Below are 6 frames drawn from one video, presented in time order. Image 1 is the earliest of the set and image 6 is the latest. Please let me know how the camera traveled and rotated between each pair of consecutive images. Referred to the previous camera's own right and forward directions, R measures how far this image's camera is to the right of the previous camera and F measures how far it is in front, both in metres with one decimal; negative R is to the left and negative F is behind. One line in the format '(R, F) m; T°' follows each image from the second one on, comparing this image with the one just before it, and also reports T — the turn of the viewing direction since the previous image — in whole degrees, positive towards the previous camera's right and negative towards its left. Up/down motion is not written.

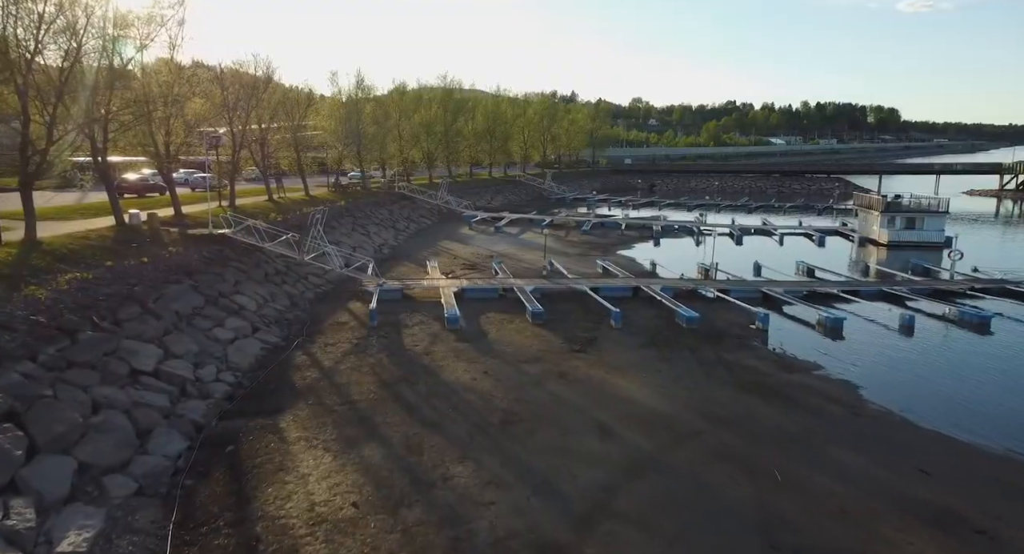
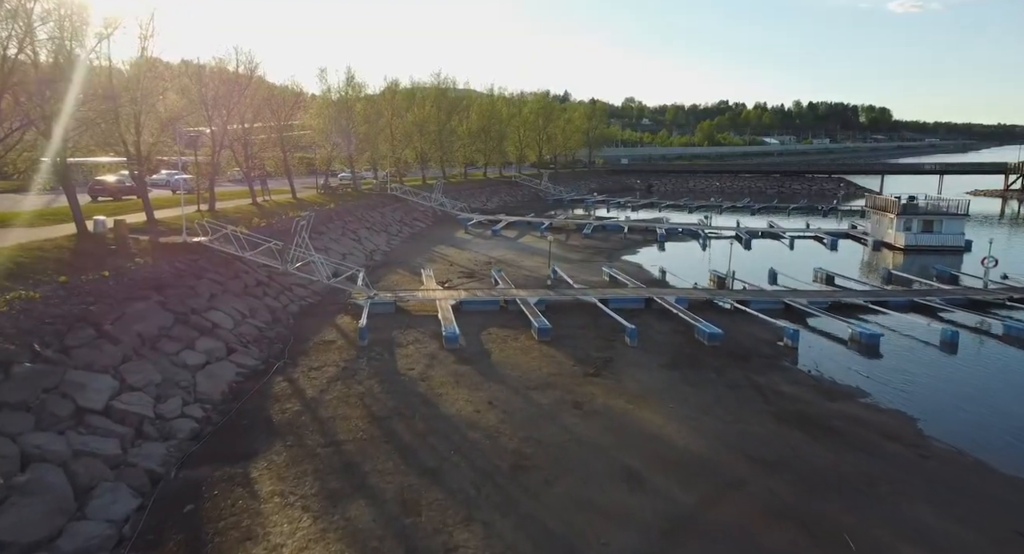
(-0.4, +2.1) m; +1°
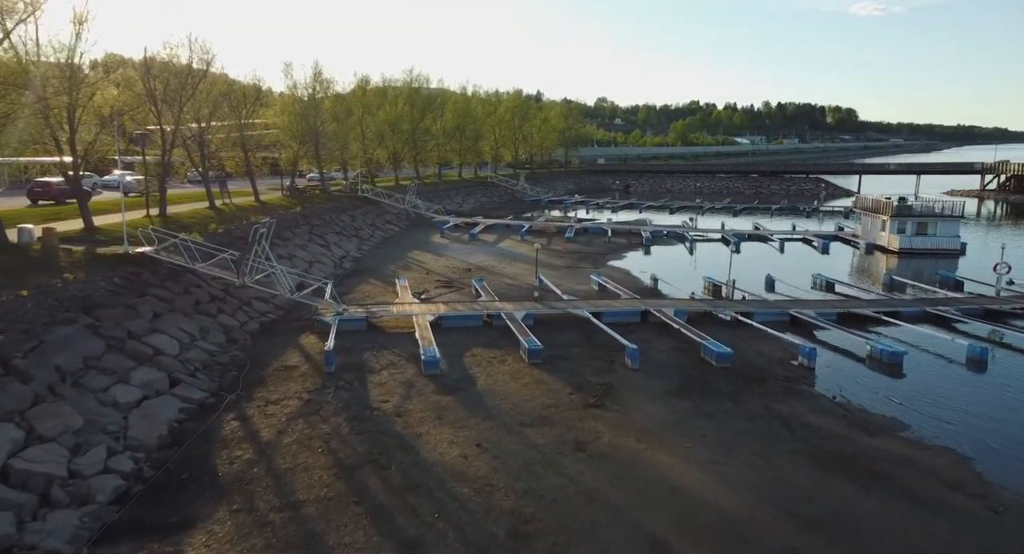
(-0.4, +2.2) m; +2°
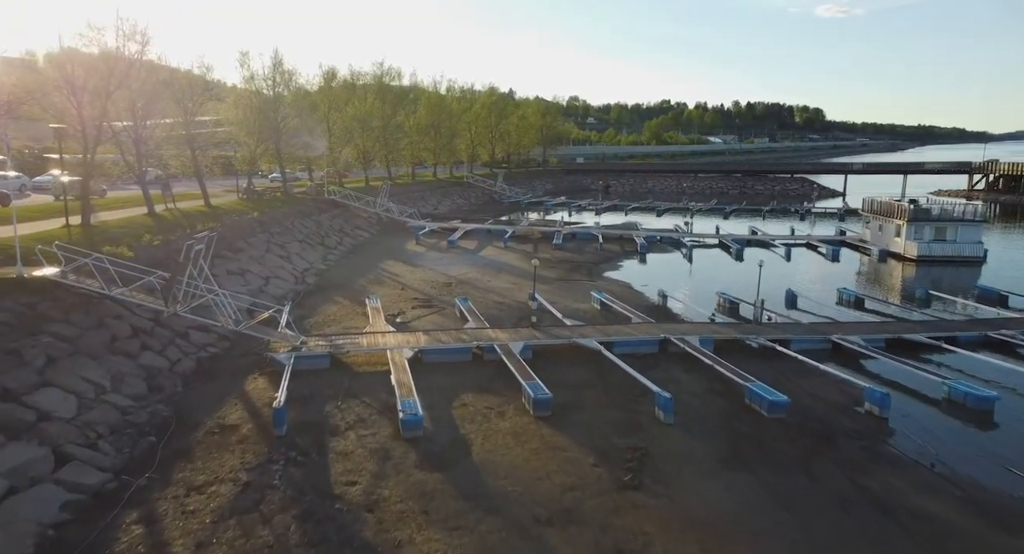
(-0.6, +3.8) m; +2°
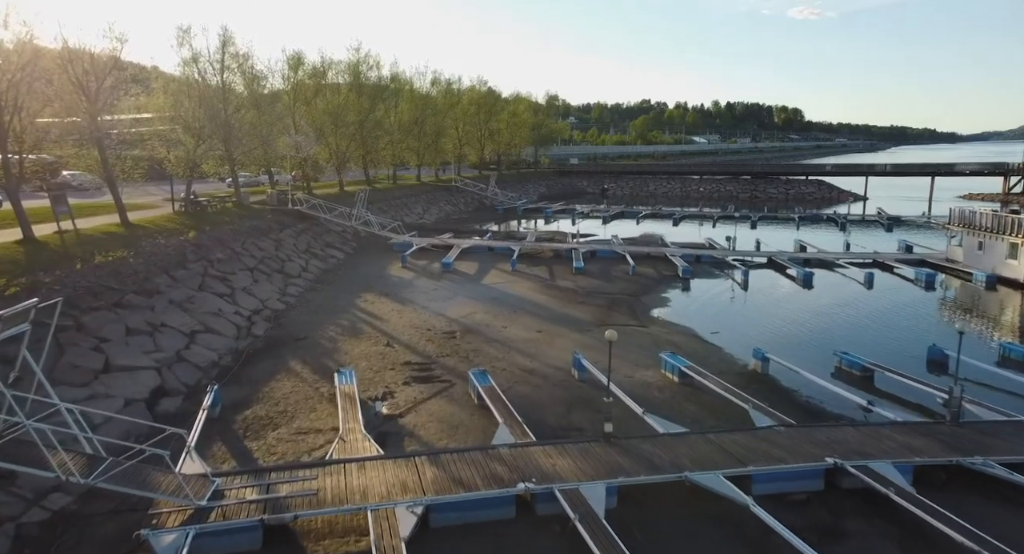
(-1.5, +7.9) m; +2°
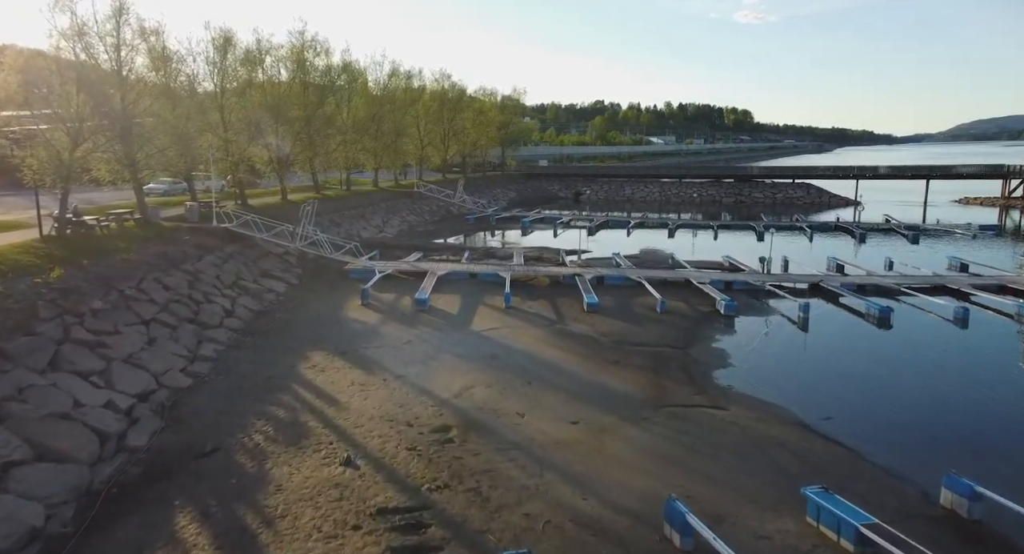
(-1.5, +7.4) m; +4°
